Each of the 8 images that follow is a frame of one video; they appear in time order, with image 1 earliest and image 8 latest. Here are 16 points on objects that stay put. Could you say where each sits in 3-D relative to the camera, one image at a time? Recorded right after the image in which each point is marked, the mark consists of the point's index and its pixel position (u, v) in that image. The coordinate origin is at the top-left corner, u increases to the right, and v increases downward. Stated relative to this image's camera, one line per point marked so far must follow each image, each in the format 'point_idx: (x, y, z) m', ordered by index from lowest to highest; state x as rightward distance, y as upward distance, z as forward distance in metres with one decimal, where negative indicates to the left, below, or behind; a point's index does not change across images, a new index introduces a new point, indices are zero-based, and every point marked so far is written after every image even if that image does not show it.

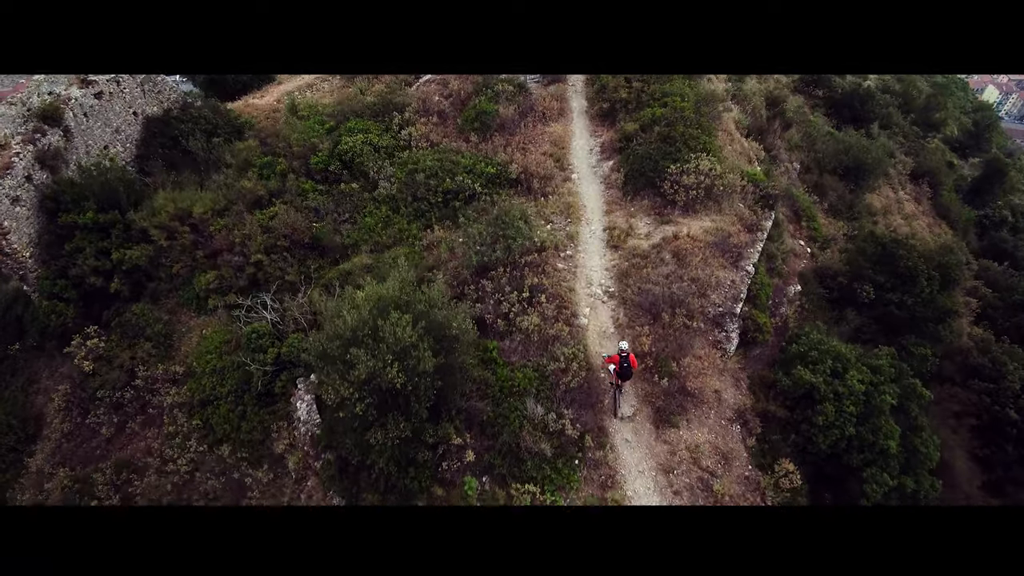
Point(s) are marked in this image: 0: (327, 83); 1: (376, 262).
0: (-3.9, +4.3, +12.9) m
1: (-1.7, +0.3, +7.5) m
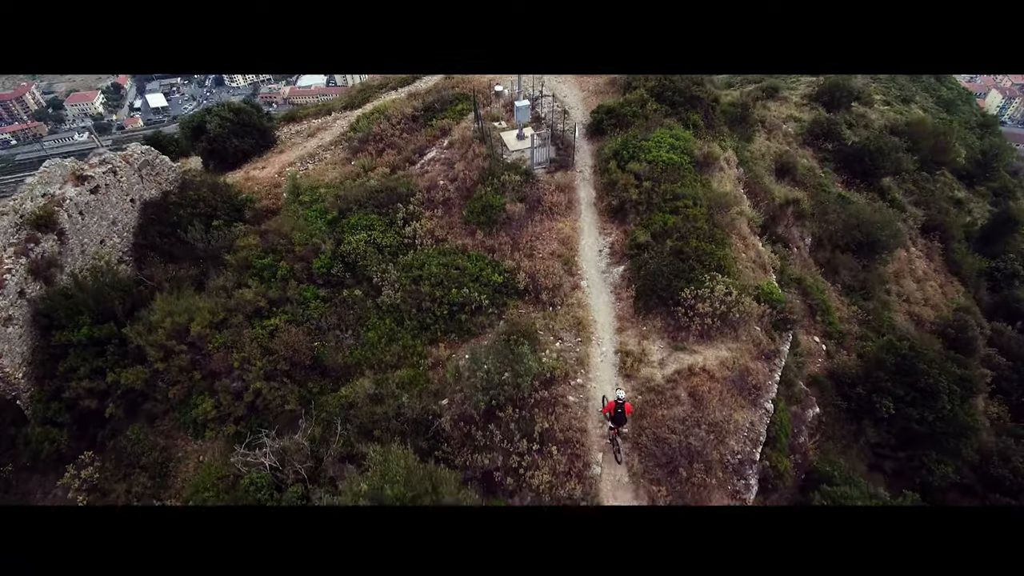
0: (-3.7, +2.8, +12.7) m
1: (-1.6, -1.2, +7.3) m
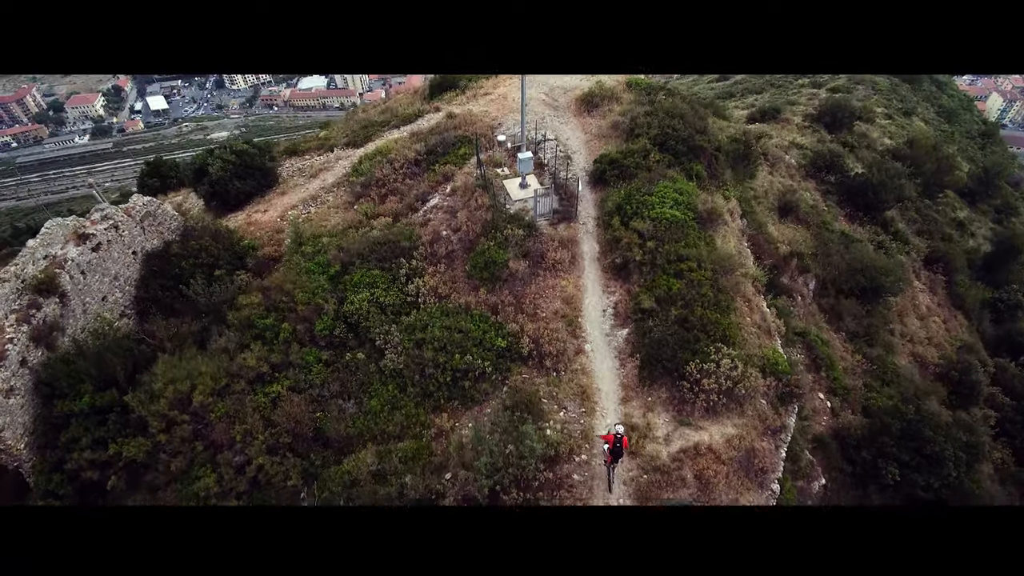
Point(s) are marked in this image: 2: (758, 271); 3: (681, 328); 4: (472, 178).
0: (-3.7, +1.9, +12.6) m
1: (-1.5, -2.1, +7.2) m
2: (+3.9, +0.2, +9.6) m
3: (+2.2, -0.5, +7.9) m
4: (-0.7, +2.1, +11.6) m
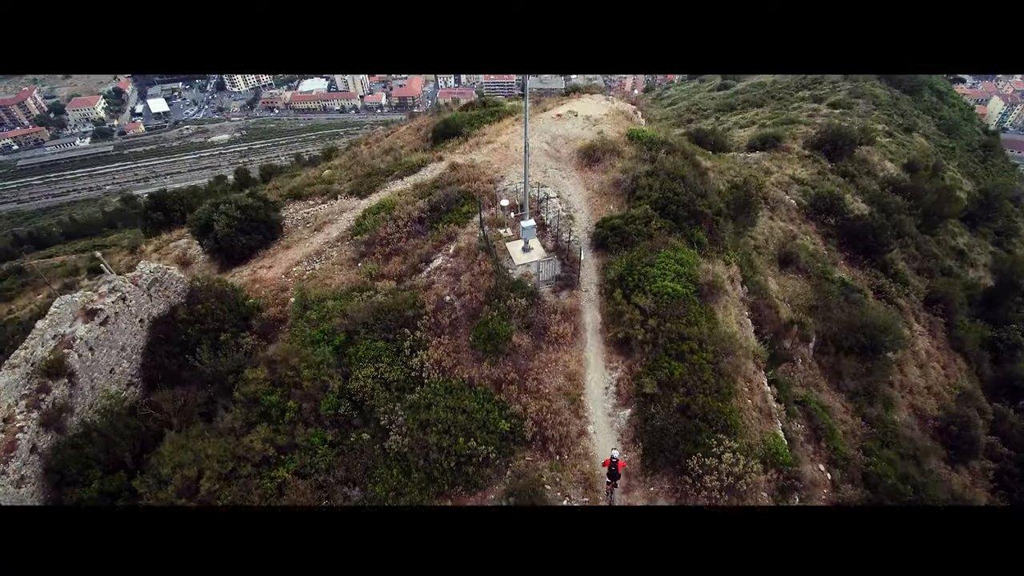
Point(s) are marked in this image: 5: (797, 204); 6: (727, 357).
0: (-3.6, +0.8, +12.7) m
1: (-1.5, -3.2, +7.3) m
2: (+3.9, -0.9, +9.7) m
3: (+2.2, -1.7, +7.9) m
4: (-0.7, +0.9, +11.7) m
5: (+8.2, +2.4, +17.7) m
6: (+3.1, -1.0, +8.7) m
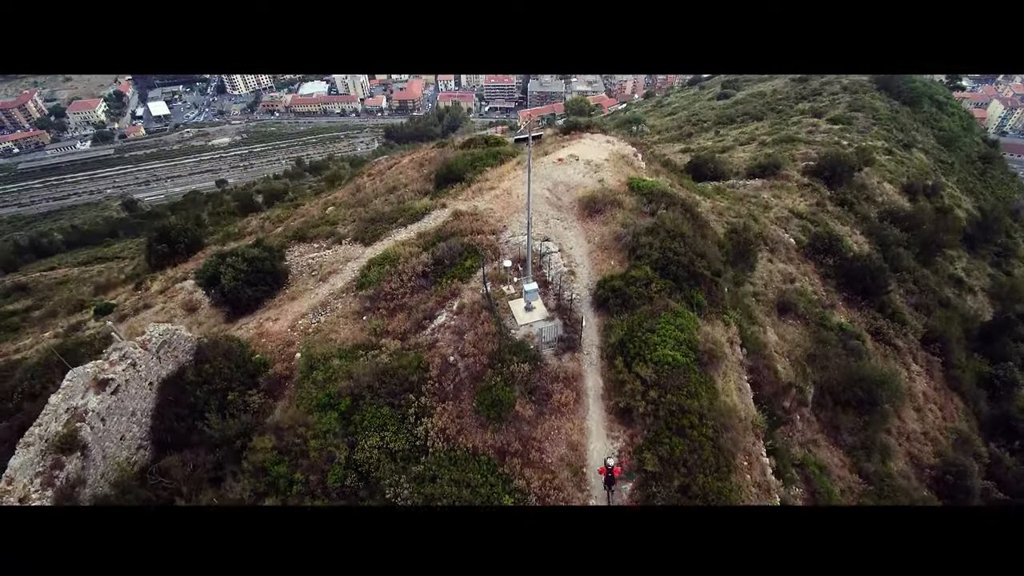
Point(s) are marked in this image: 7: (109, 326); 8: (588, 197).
0: (-3.6, -0.3, +12.9) m
1: (-1.4, -4.3, +7.5) m
2: (+4.0, -2.0, +9.9) m
3: (+2.3, -2.8, +8.1) m
4: (-0.6, -0.2, +11.8) m
5: (+8.3, +1.3, +17.9) m
6: (+3.1, -2.1, +8.9) m
7: (-10.3, -1.0, +15.8) m
8: (+1.8, +2.1, +14.2) m
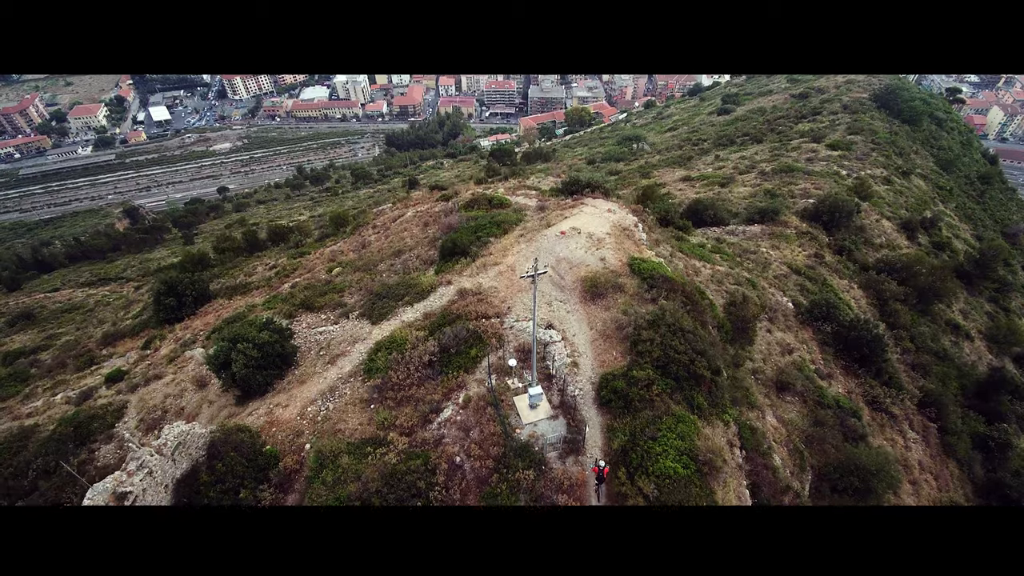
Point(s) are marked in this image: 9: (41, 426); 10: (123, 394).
0: (-3.5, -2.2, +13.2) m
1: (-1.3, -6.2, +7.8) m
2: (+4.0, -3.9, +10.2) m
3: (+2.3, -4.6, +8.4) m
4: (-0.5, -2.0, +12.1) m
5: (+8.4, -0.6, +18.2) m
6: (+3.2, -3.9, +9.2) m
7: (-10.3, -2.8, +16.1) m
8: (+1.9, +0.3, +14.5) m
9: (-12.4, -3.6, +16.3) m
10: (-10.3, -2.8, +16.2) m
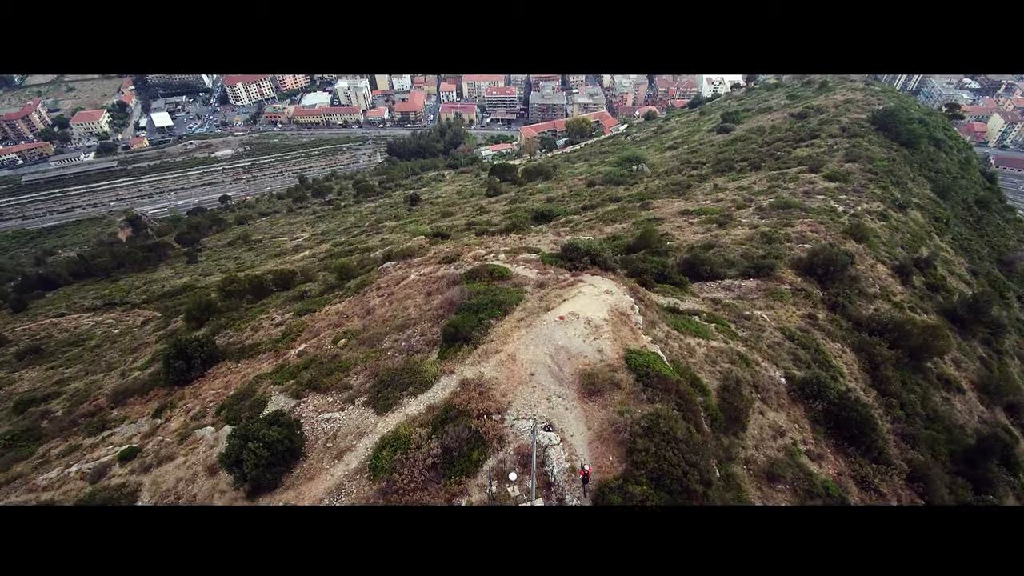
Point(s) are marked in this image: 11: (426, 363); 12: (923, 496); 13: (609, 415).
0: (-3.5, -4.5, +13.7) m
1: (-1.4, -8.5, +8.4) m
2: (+4.0, -6.2, +10.7) m
3: (+2.3, -6.9, +9.0) m
4: (-0.5, -4.3, +12.7) m
5: (+8.4, -2.9, +18.7) m
6: (+3.2, -6.2, +9.7) m
7: (-10.2, -5.1, +16.7) m
8: (+1.9, -2.0, +15.0) m
9: (-12.4, -5.9, +16.8) m
10: (-10.3, -5.1, +16.8) m
11: (-2.3, -2.0, +16.6) m
12: (+12.2, -6.1, +18.1) m
13: (+2.2, -2.9, +14.0) m
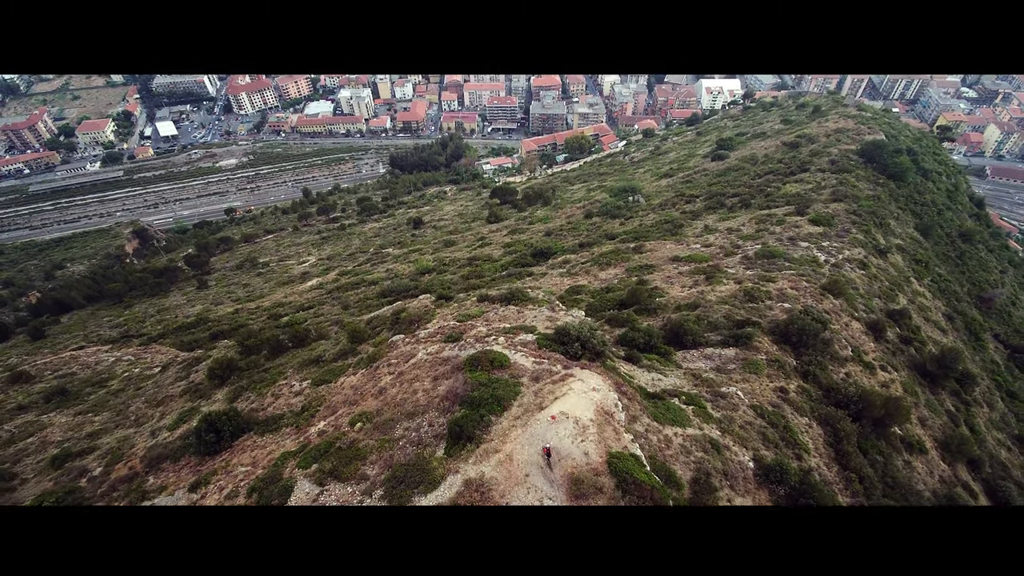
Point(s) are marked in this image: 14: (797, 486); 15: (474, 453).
0: (-3.6, -7.7, +16.1) m
1: (-1.4, -11.7, +10.7) m
2: (+4.0, -9.4, +13.1) m
3: (+2.2, -10.2, +11.3) m
4: (-0.6, -7.6, +15.0) m
5: (+8.3, -6.1, +21.0) m
6: (+3.1, -9.5, +12.1) m
7: (-10.3, -8.4, +19.0) m
8: (+1.8, -5.3, +17.4) m
9: (-12.5, -9.2, +19.2) m
10: (-10.3, -8.3, +19.2) m
11: (-2.4, -5.2, +18.9) m
12: (+12.1, -9.3, +20.5) m
13: (+2.1, -6.1, +16.3) m
14: (+9.4, -6.4, +20.3) m
15: (-1.1, -5.0, +18.6) m
